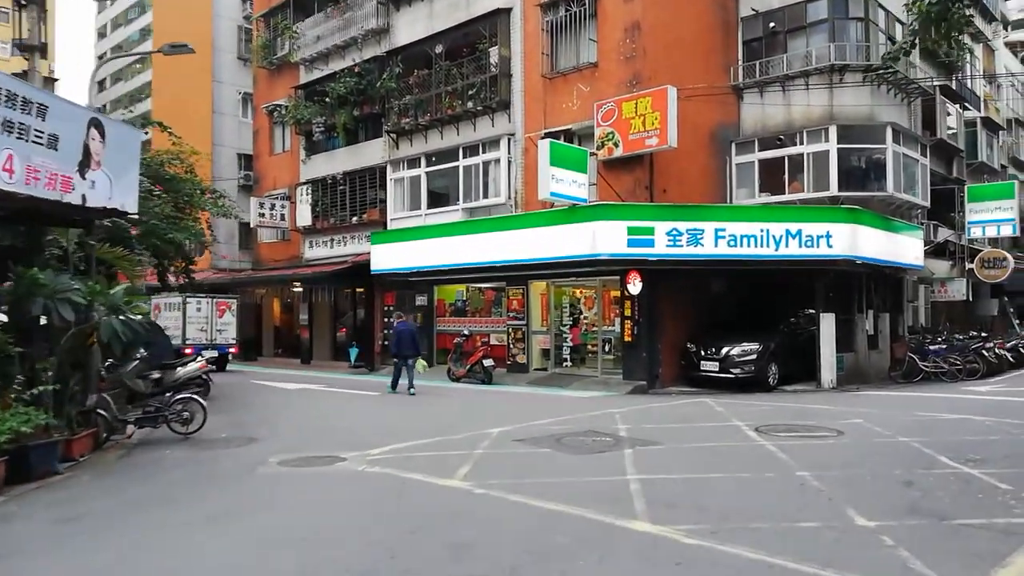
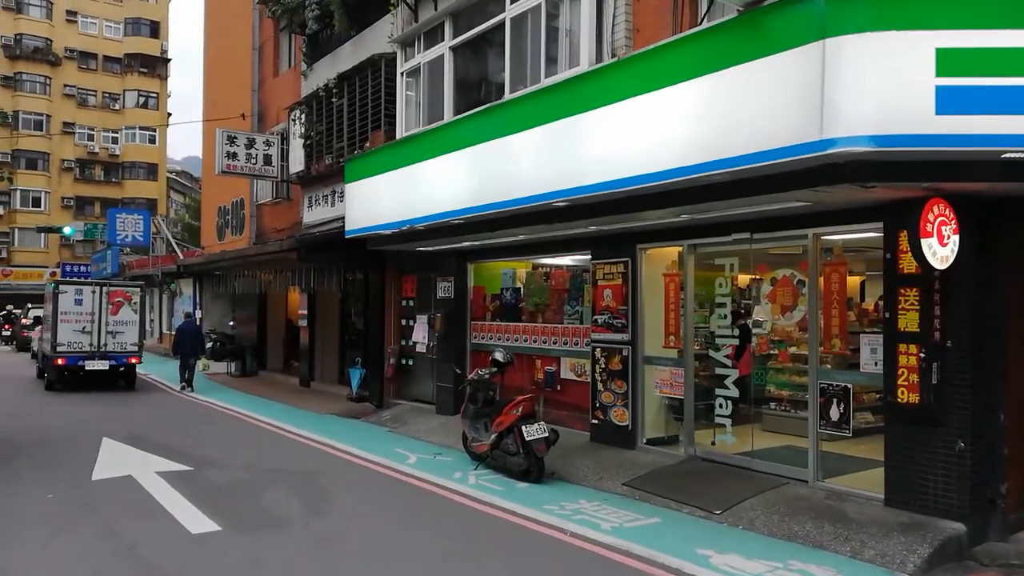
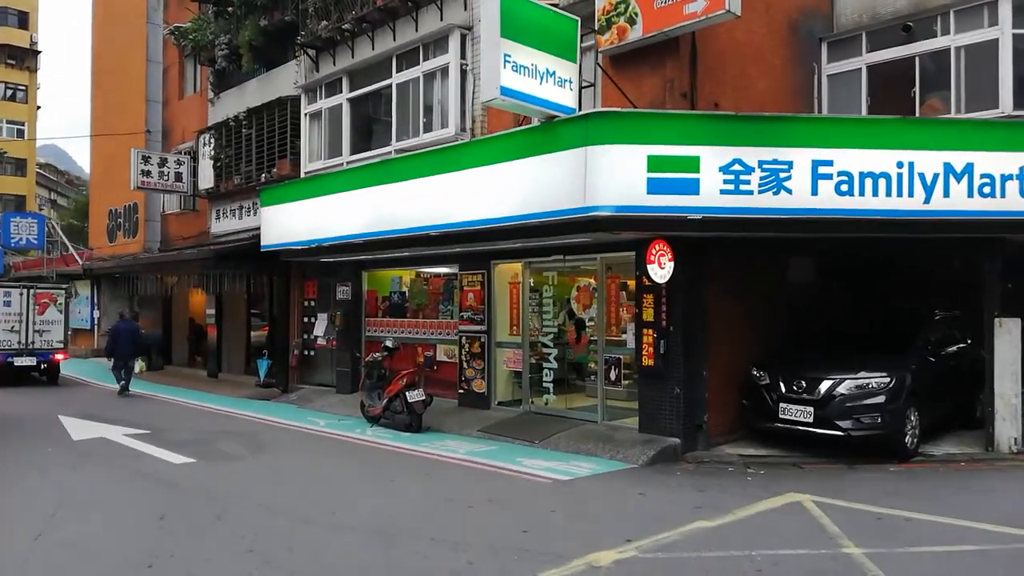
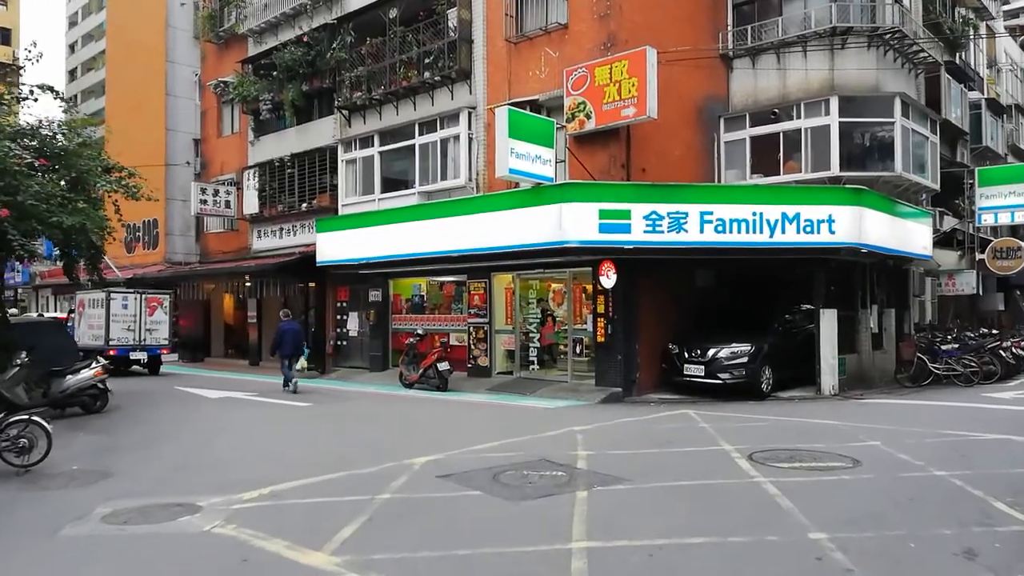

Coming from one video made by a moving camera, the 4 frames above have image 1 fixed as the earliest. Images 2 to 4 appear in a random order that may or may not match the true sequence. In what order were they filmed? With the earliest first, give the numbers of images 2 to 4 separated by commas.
4, 3, 2
